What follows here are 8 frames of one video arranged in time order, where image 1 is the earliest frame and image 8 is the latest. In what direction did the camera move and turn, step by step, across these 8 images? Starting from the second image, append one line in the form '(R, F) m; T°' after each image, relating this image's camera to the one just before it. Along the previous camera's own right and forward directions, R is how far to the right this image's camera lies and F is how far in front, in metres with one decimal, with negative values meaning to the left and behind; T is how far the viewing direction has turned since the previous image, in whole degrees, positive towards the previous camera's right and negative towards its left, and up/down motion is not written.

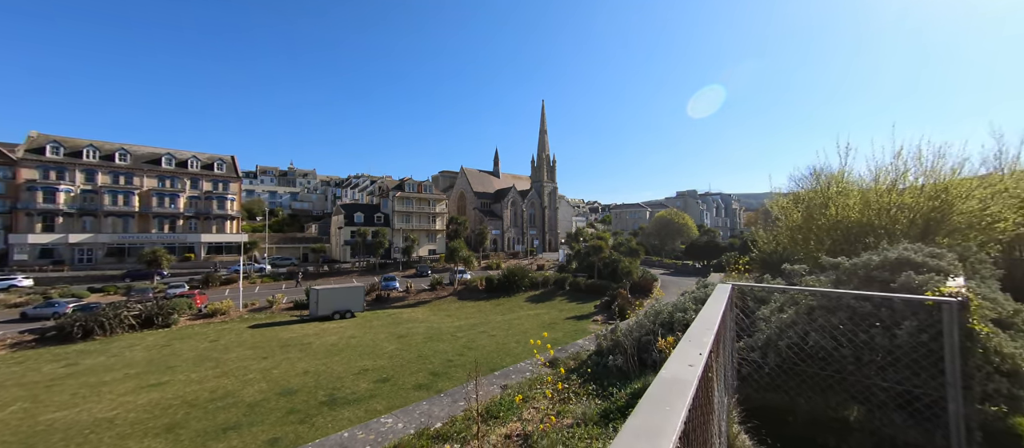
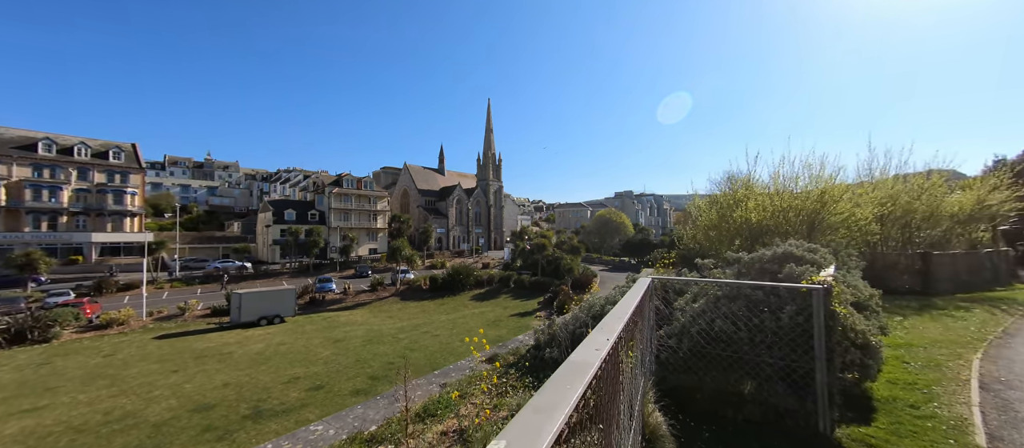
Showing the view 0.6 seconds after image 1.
(+0.2, -0.1) m; +8°
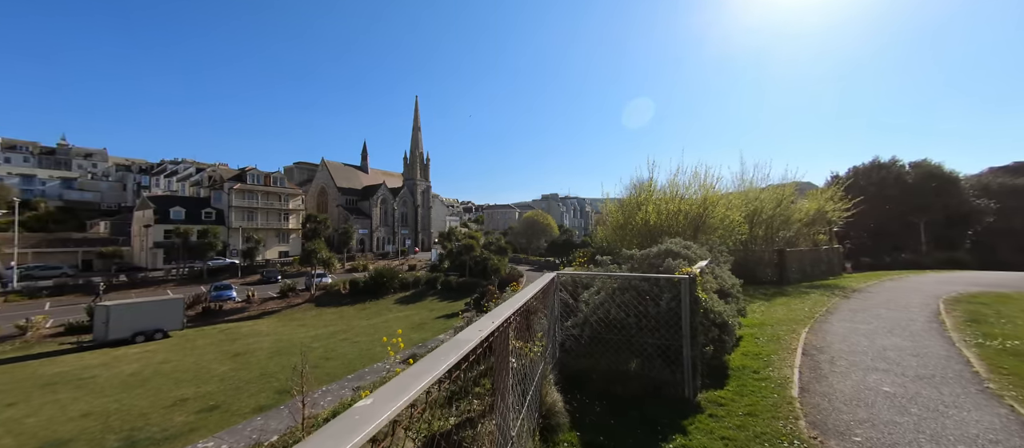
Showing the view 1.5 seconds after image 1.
(+0.3, -0.3) m; +11°
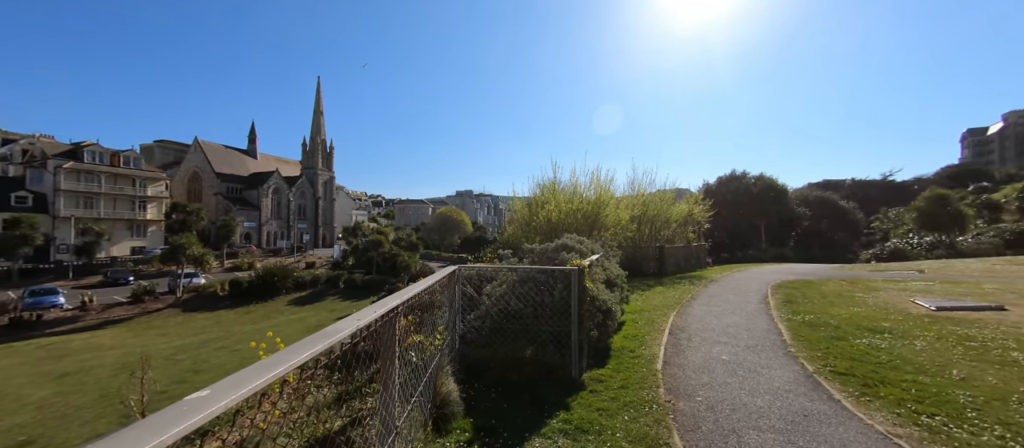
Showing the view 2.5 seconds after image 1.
(+0.3, -0.1) m; +13°
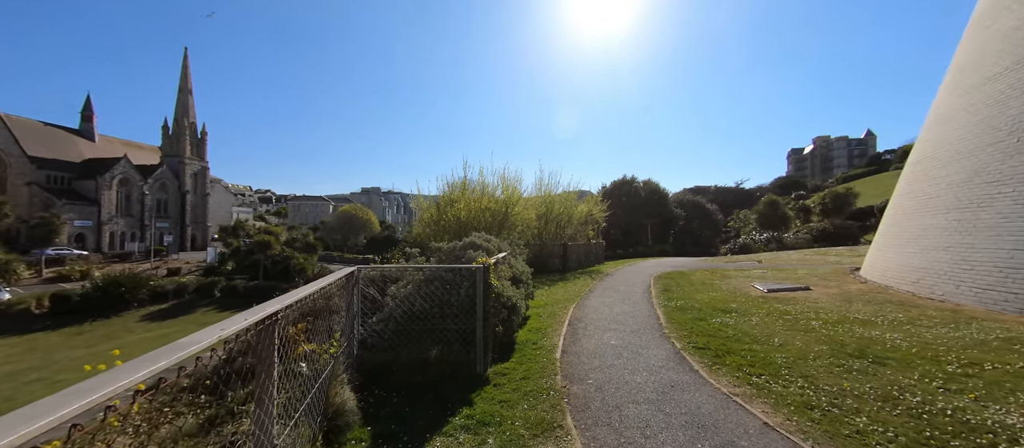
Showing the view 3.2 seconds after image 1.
(+0.2, -0.1) m; +14°
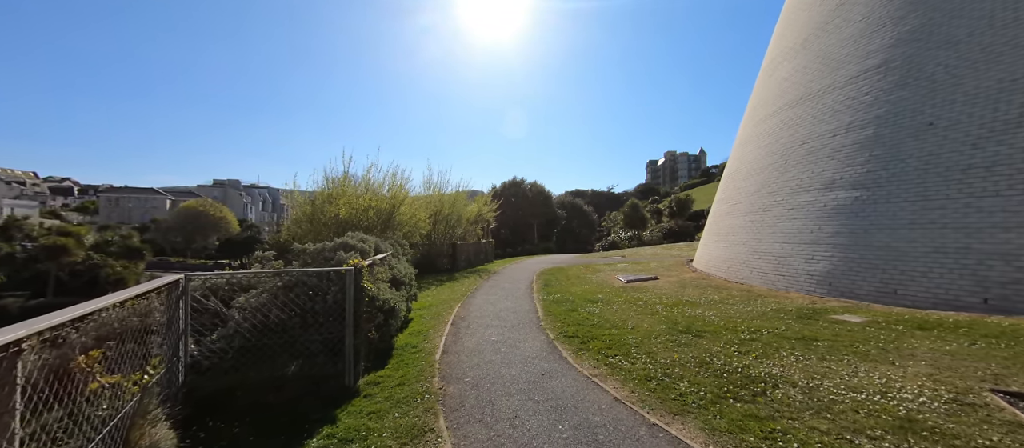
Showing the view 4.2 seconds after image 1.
(+0.5, 0.0) m; +16°
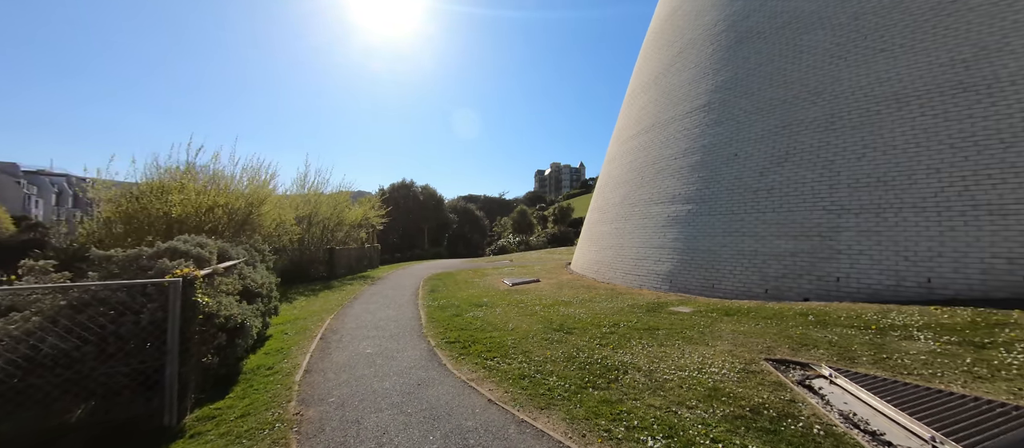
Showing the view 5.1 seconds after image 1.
(+0.4, 0.0) m; +15°
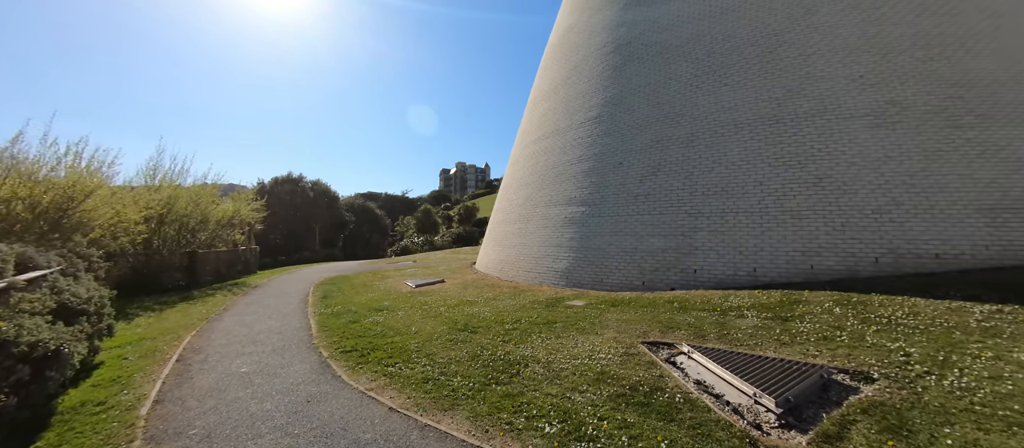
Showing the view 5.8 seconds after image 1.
(+0.2, 0.0) m; +14°
